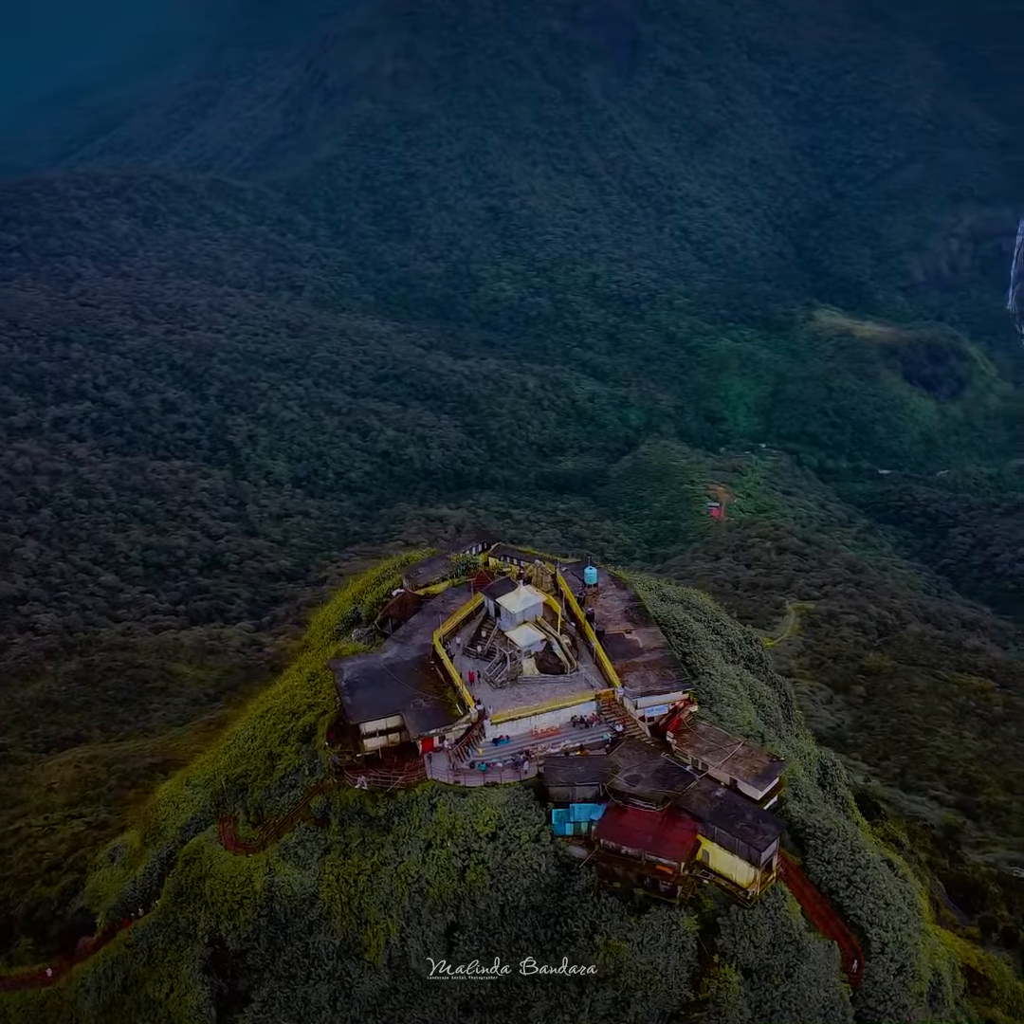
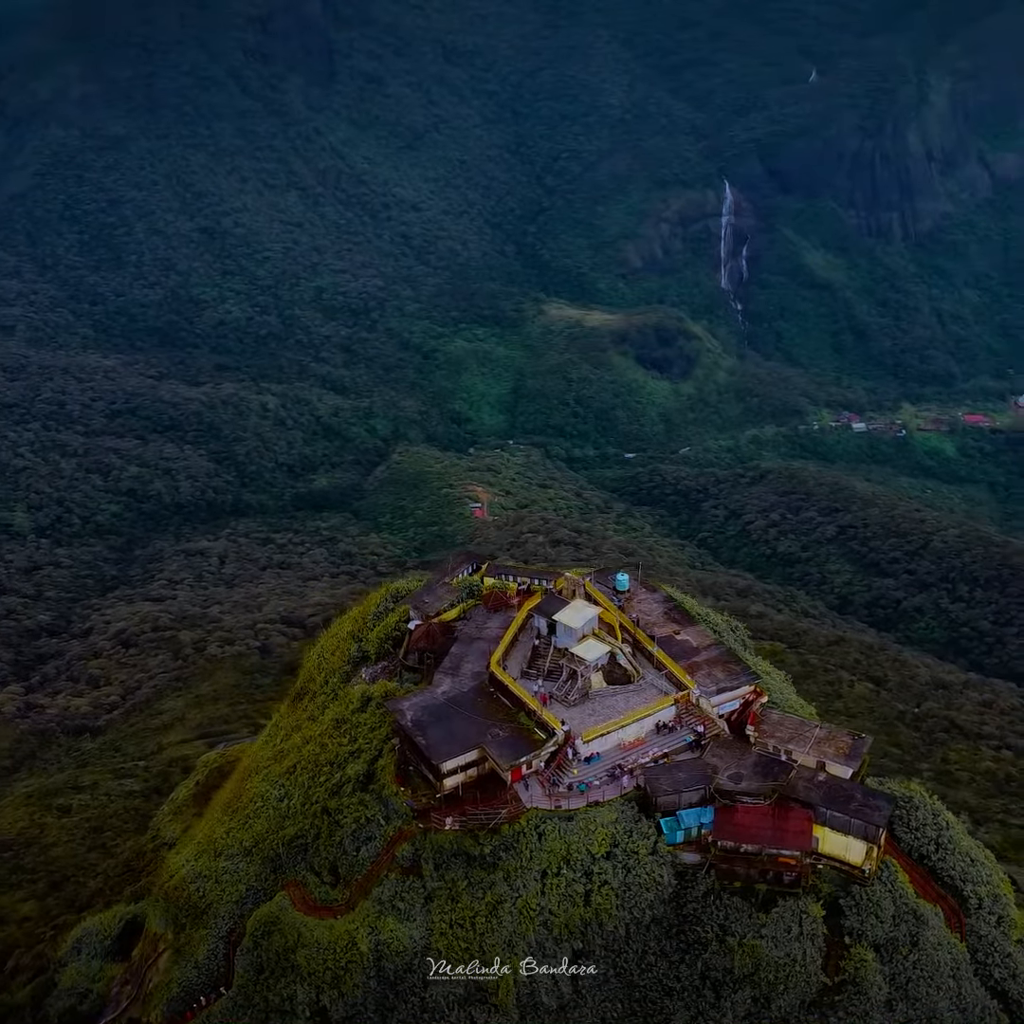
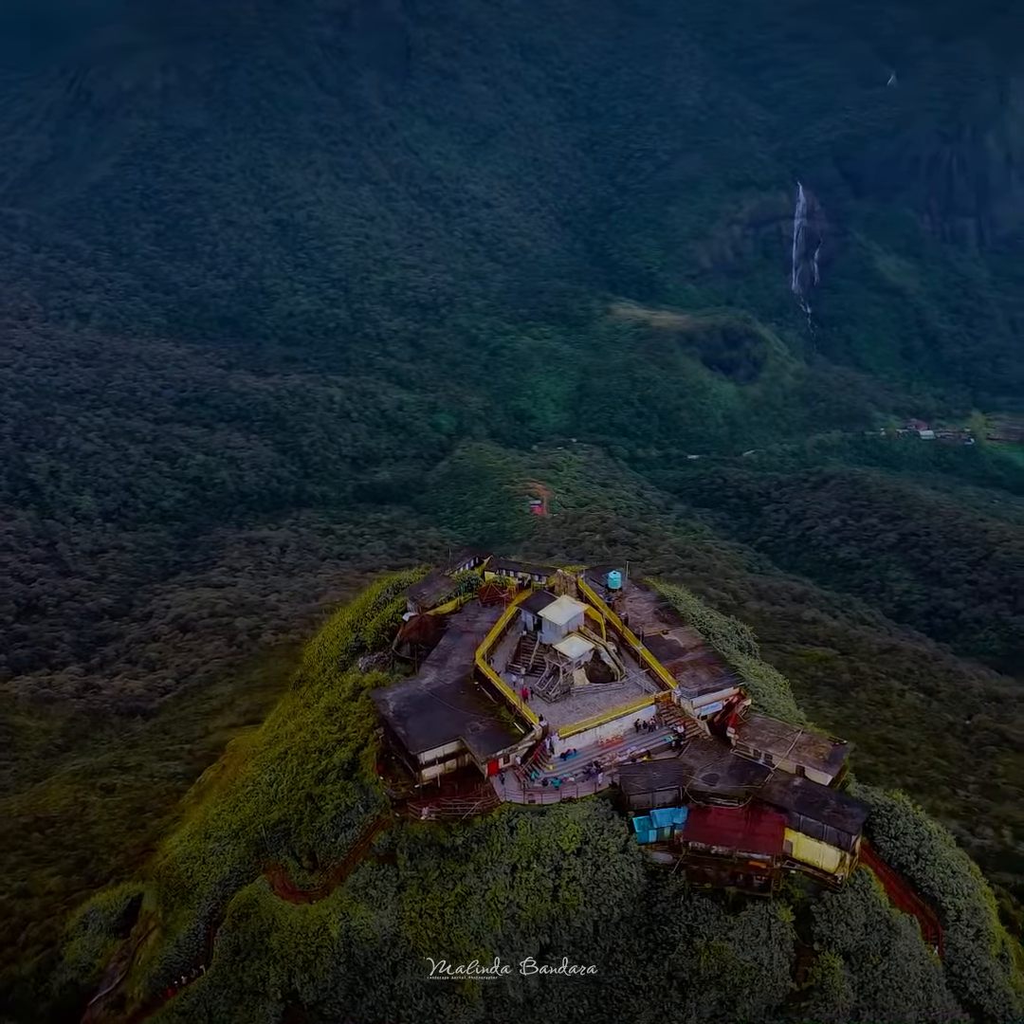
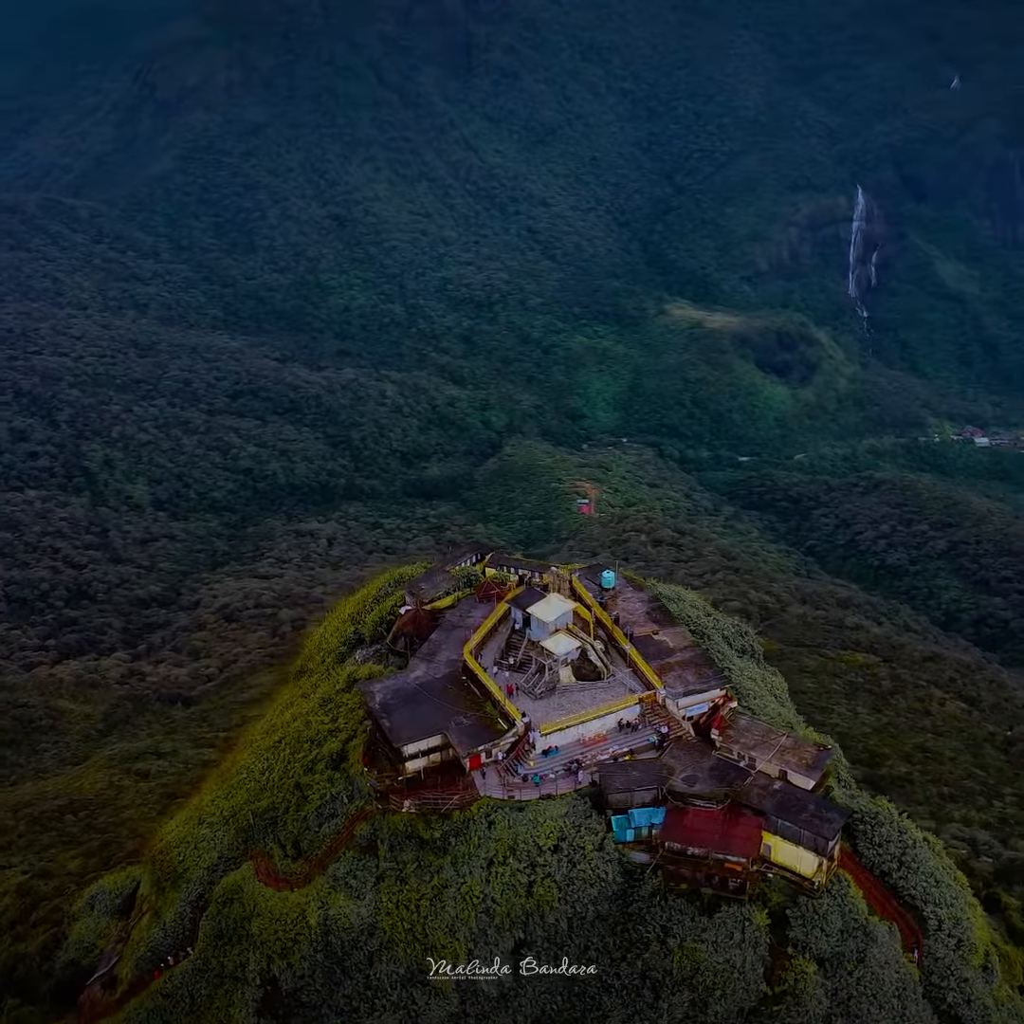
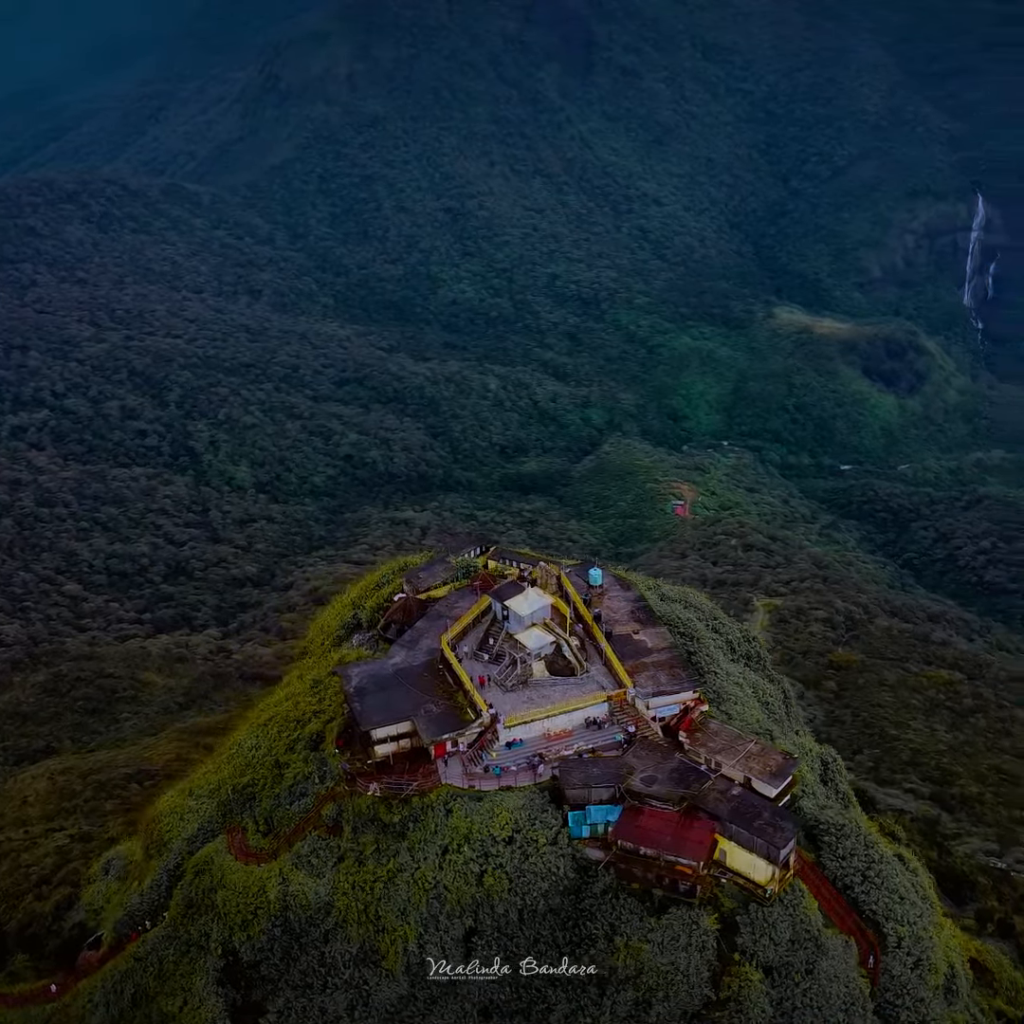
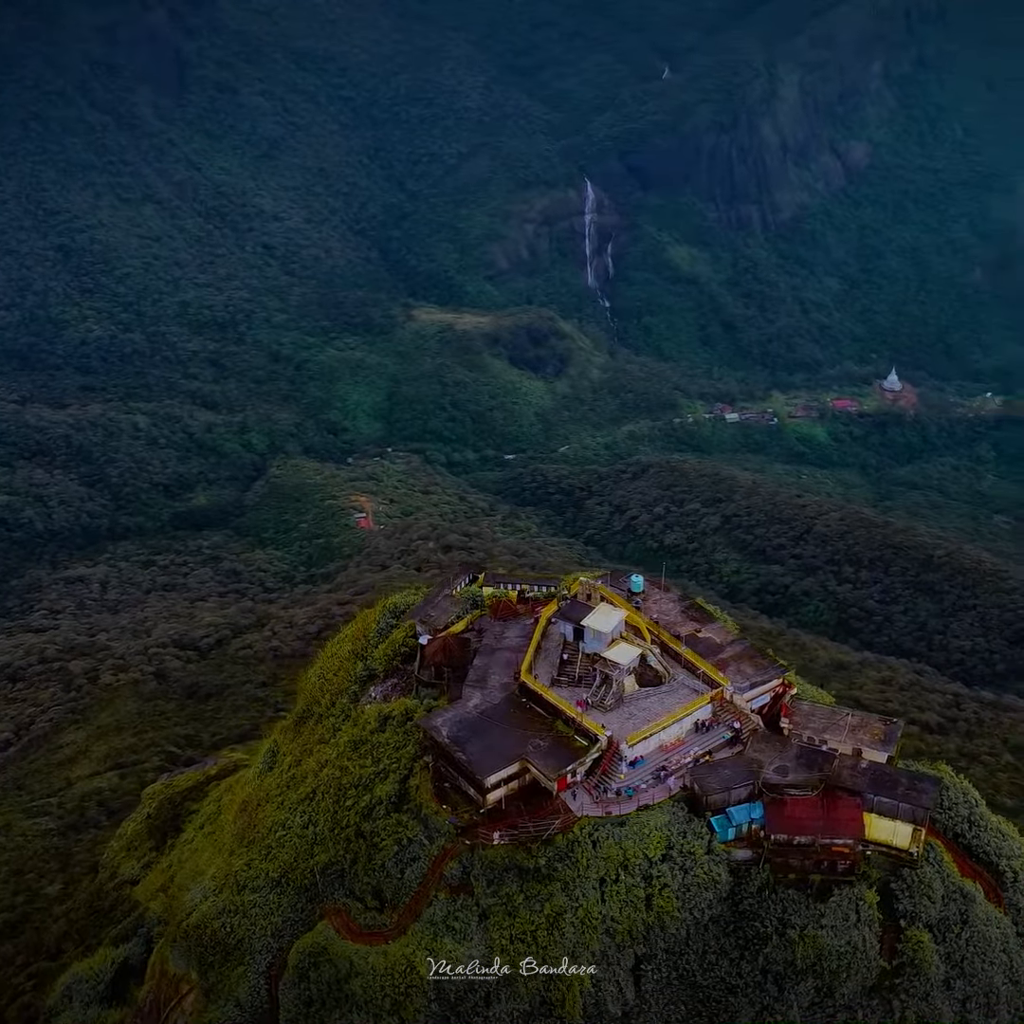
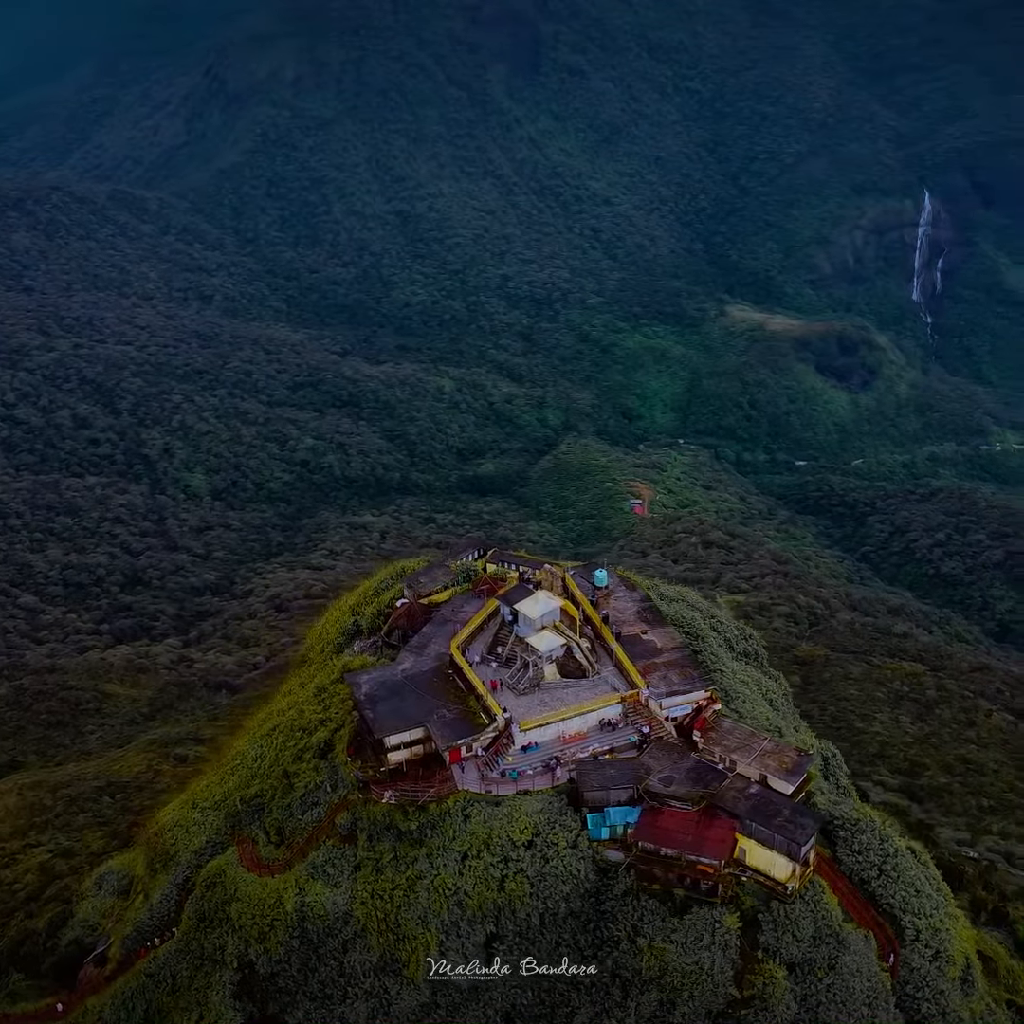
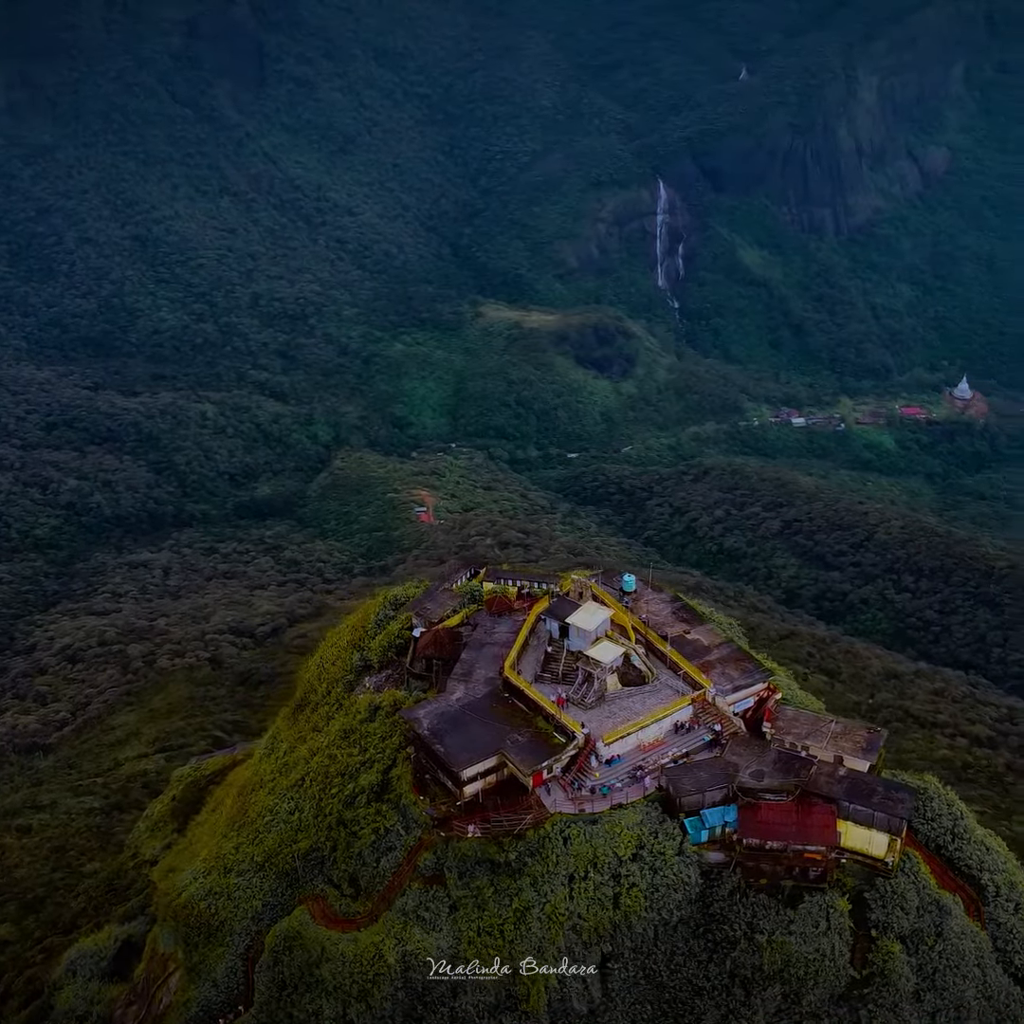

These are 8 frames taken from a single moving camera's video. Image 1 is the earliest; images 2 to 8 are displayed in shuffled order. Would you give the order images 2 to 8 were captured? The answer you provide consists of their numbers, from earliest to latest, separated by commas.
5, 7, 4, 3, 2, 8, 6
